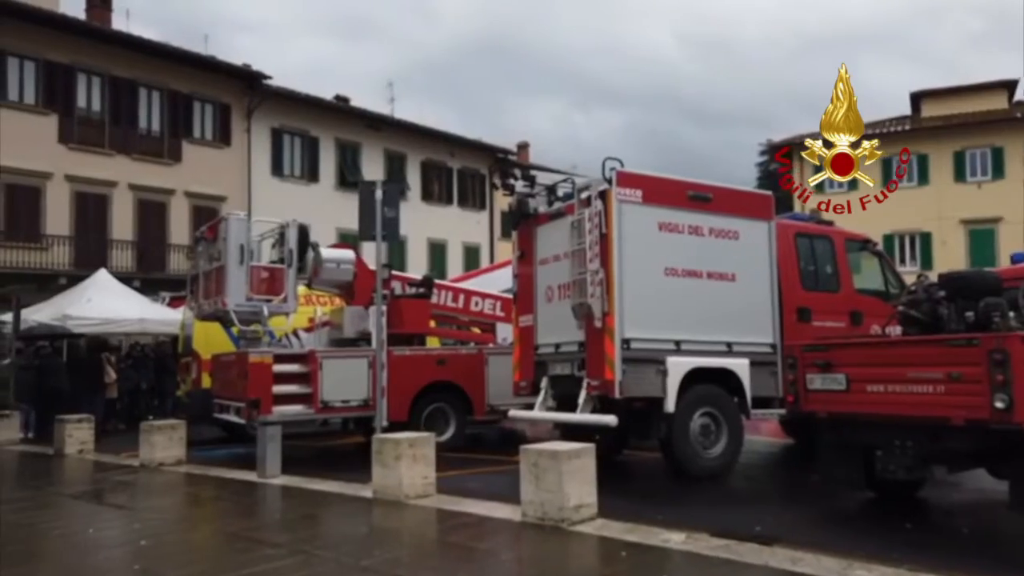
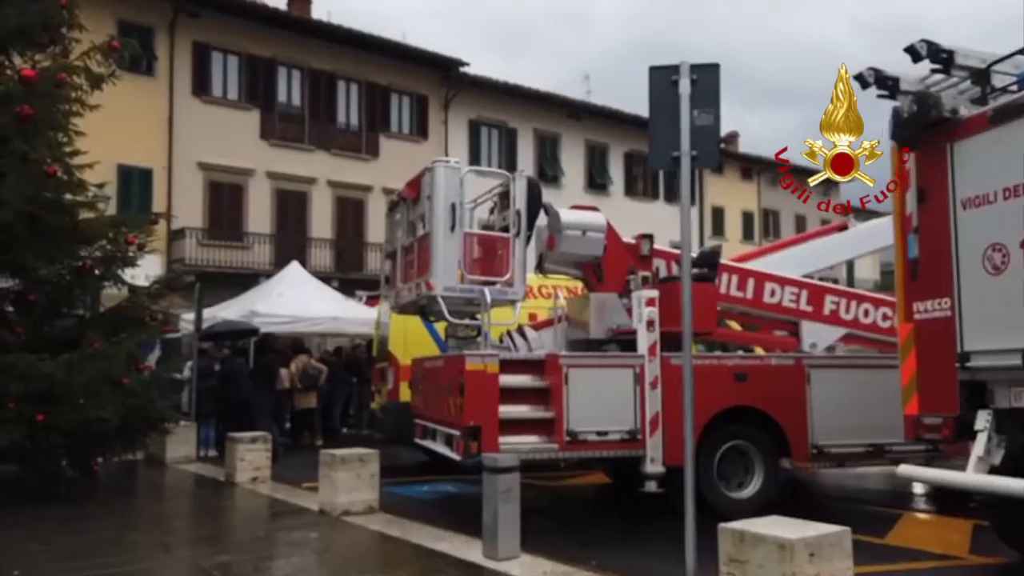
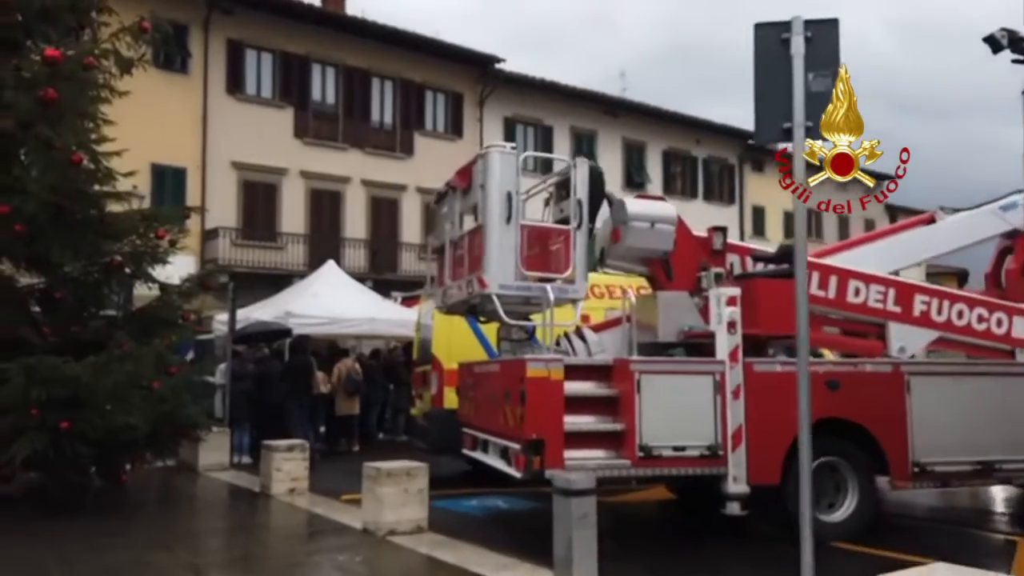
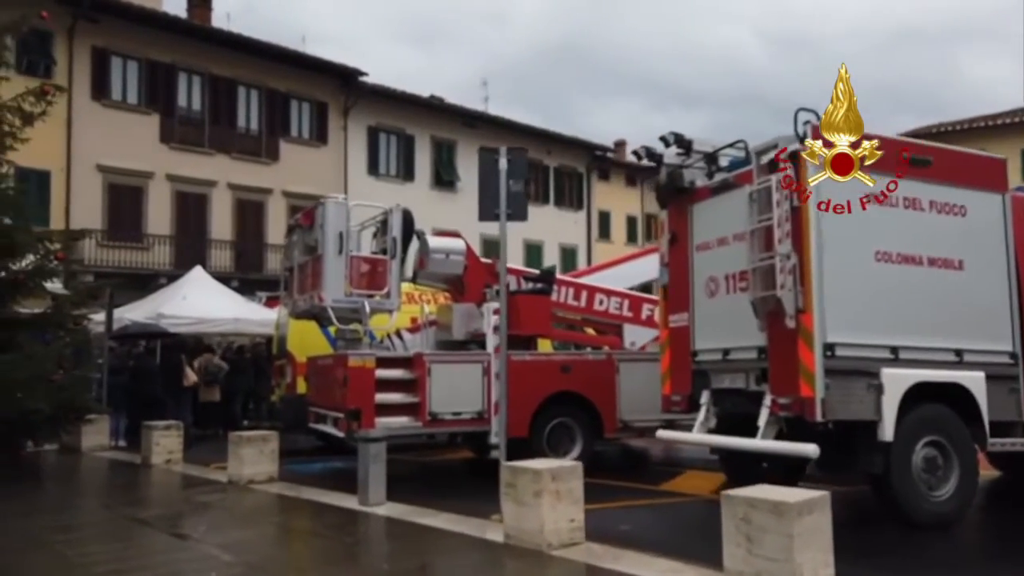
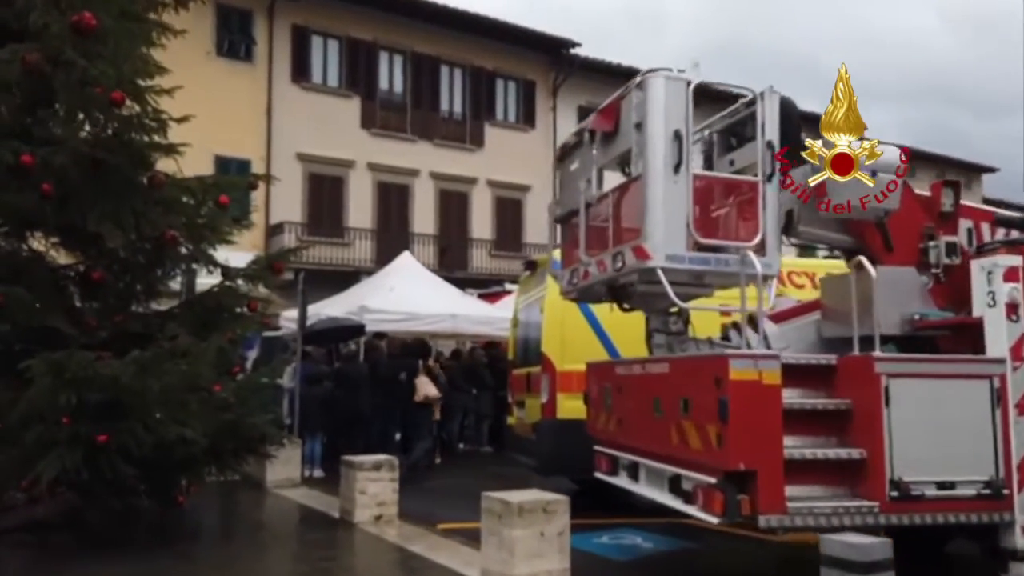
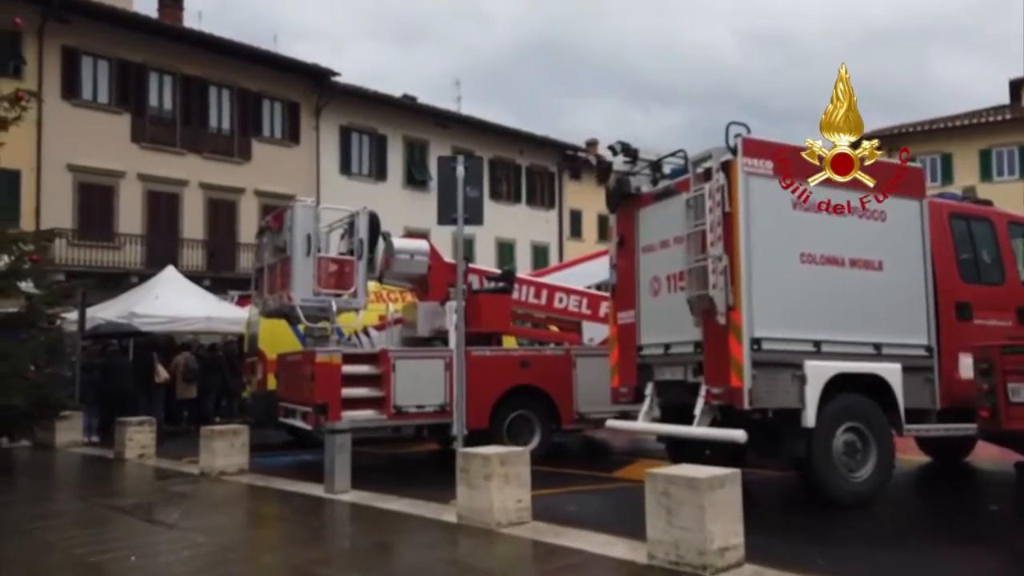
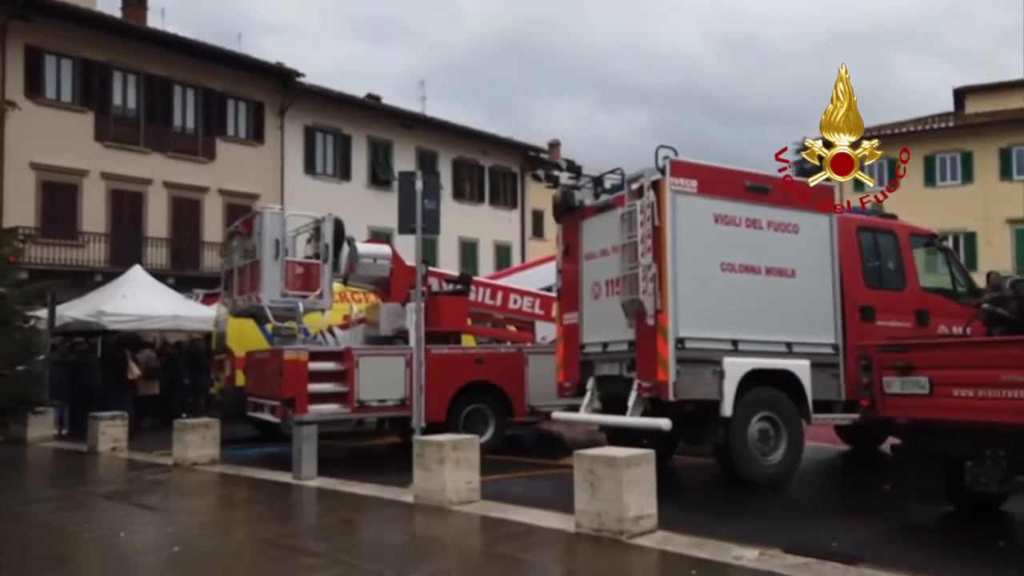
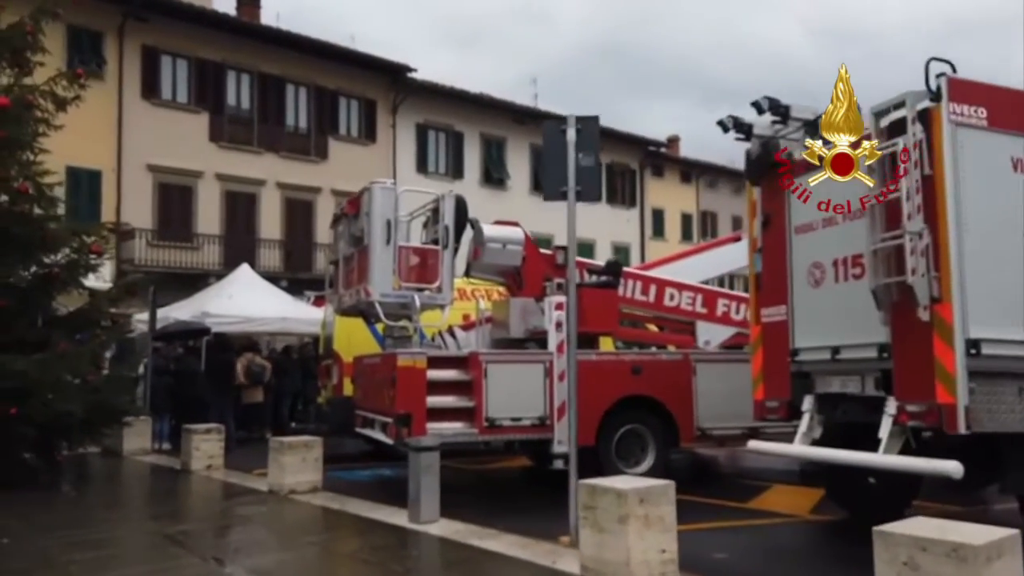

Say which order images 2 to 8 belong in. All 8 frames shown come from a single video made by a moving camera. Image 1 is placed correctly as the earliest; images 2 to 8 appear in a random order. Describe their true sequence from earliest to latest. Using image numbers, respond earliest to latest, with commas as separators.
7, 6, 4, 8, 2, 3, 5
